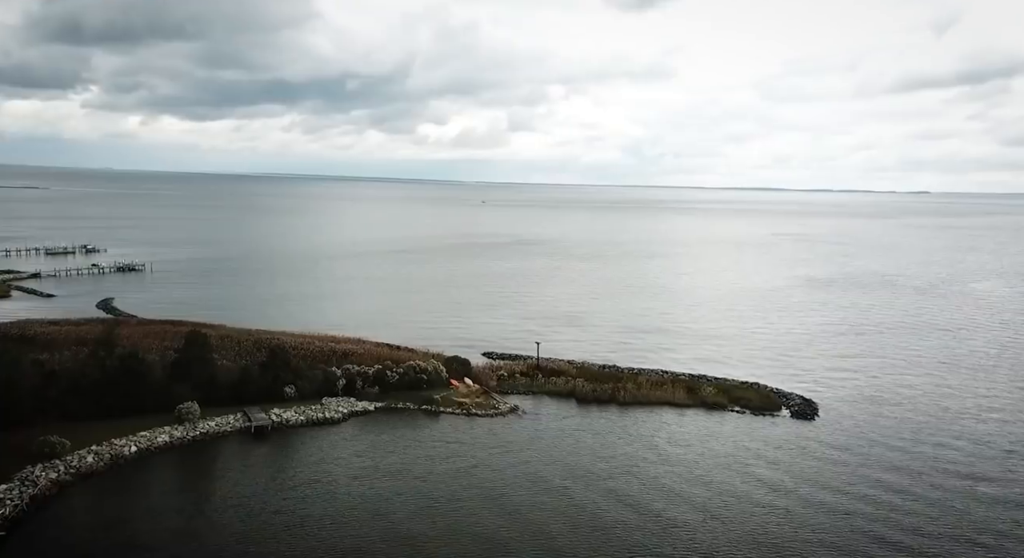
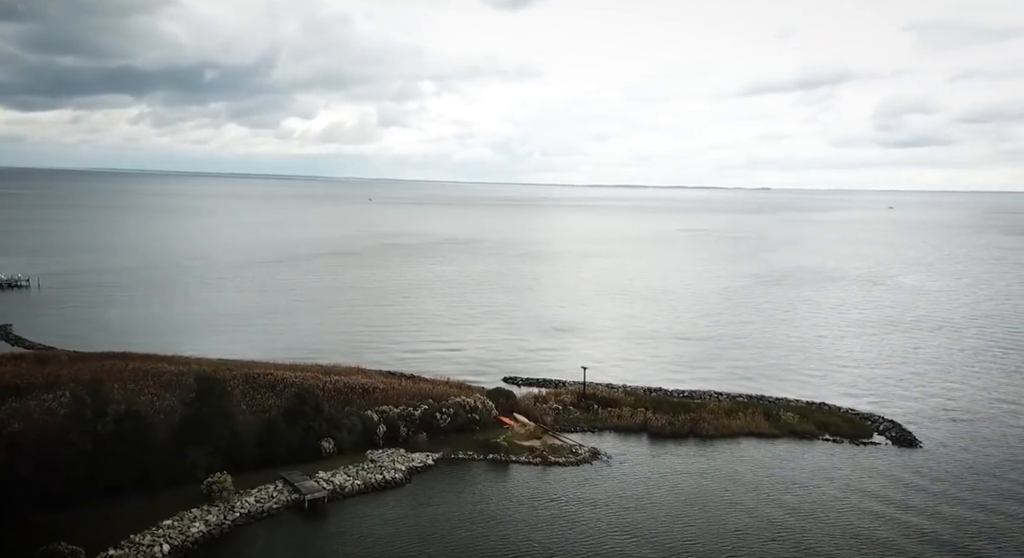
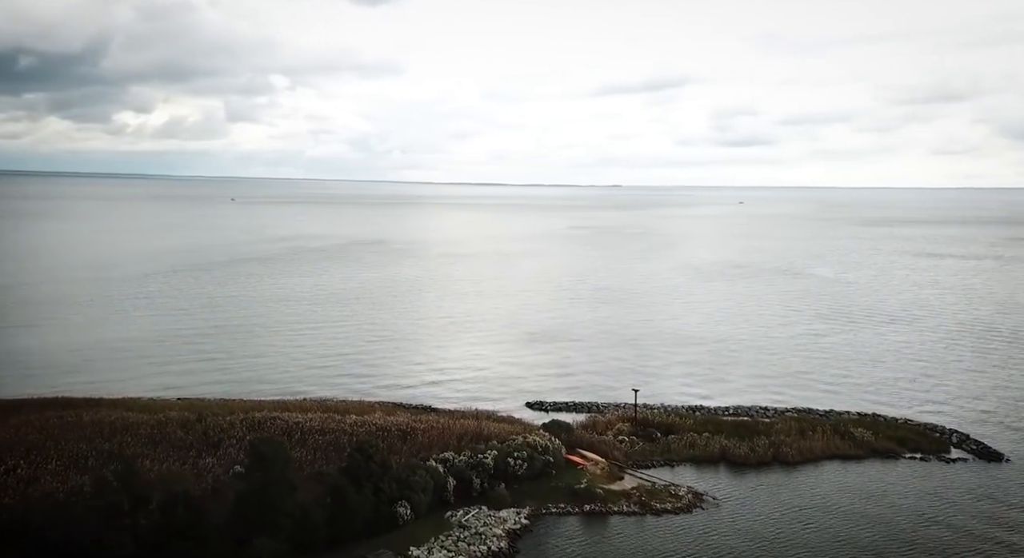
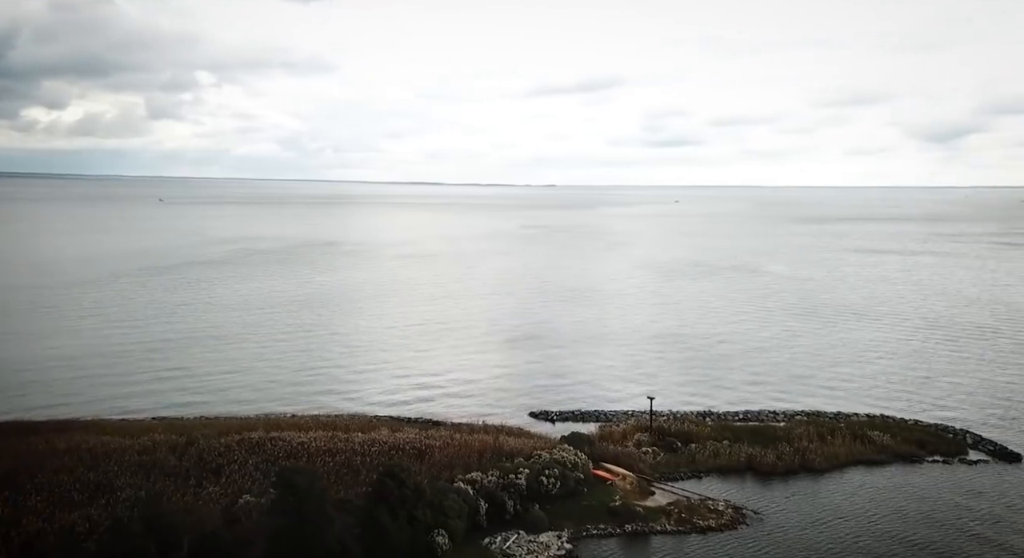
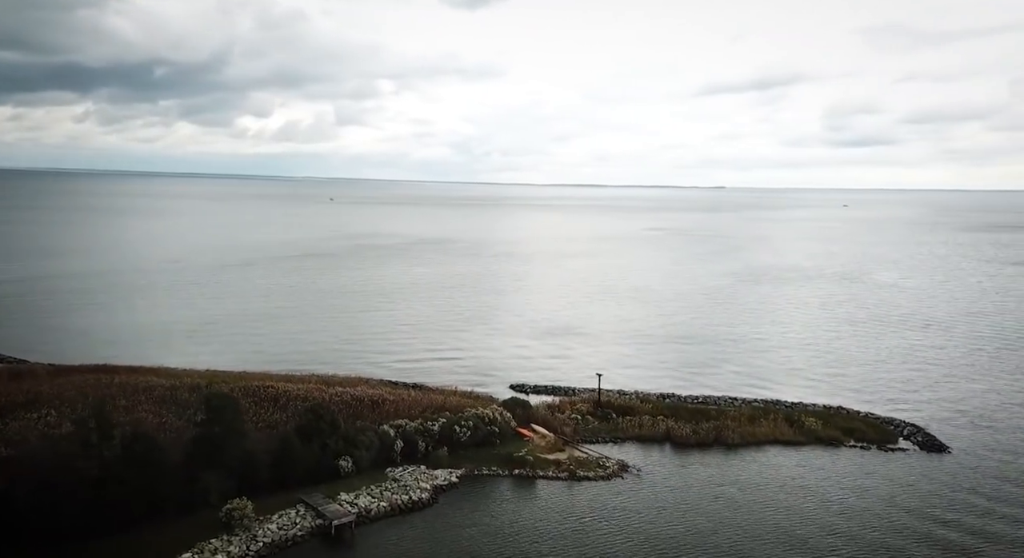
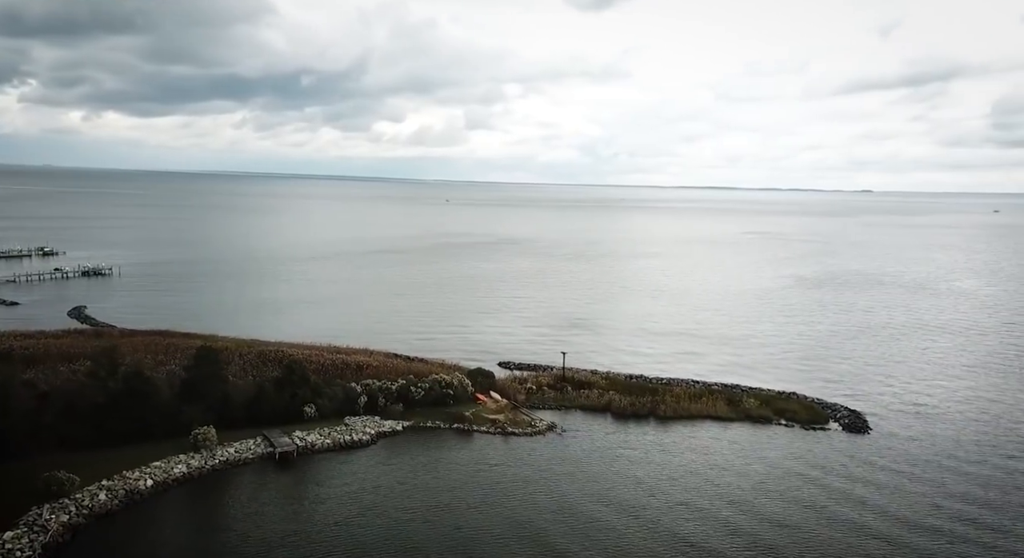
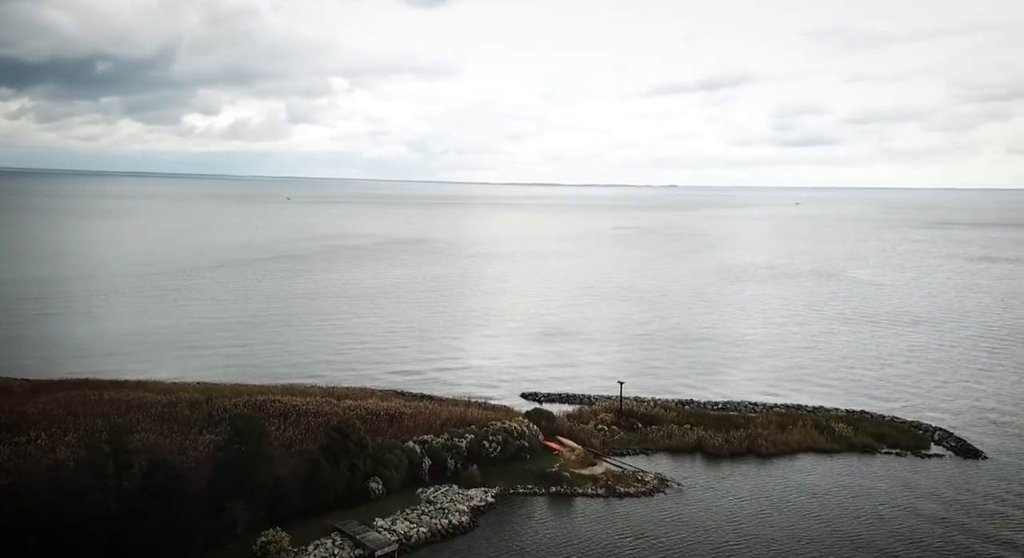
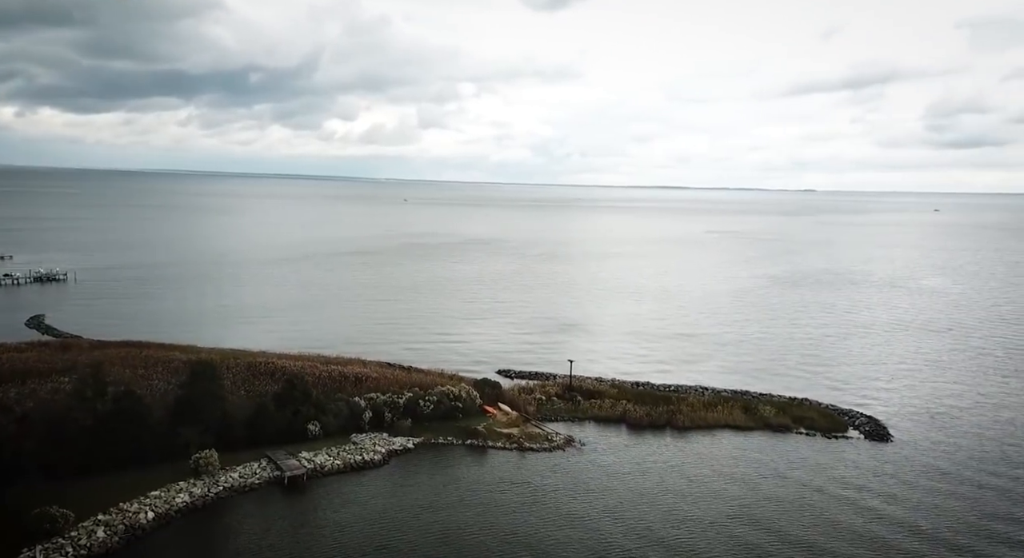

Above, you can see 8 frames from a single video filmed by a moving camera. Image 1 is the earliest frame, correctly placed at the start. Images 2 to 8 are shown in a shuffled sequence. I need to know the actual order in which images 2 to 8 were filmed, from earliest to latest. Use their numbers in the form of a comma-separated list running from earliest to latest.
6, 8, 2, 5, 7, 3, 4
